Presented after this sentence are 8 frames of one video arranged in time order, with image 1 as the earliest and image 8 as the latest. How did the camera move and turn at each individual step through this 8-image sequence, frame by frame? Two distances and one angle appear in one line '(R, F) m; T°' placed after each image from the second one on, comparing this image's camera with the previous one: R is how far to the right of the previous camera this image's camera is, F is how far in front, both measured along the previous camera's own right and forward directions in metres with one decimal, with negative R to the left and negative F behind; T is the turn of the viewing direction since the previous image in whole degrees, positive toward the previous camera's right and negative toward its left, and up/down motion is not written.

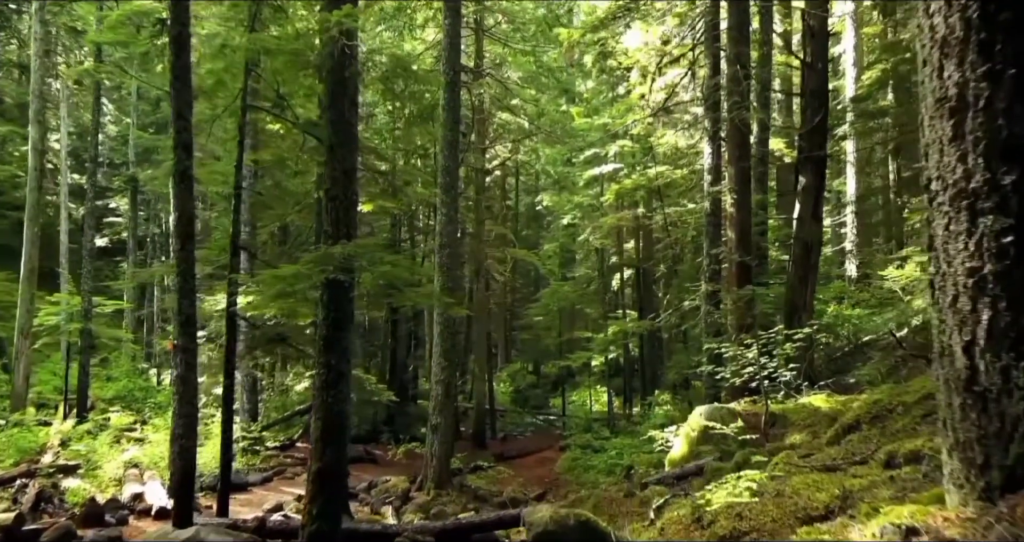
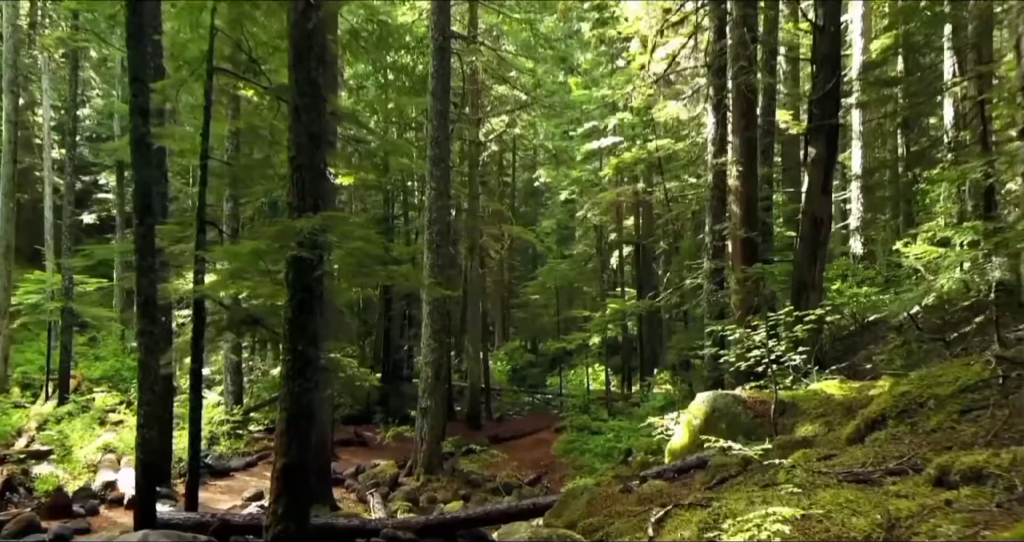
(+0.1, +0.6) m; 0°
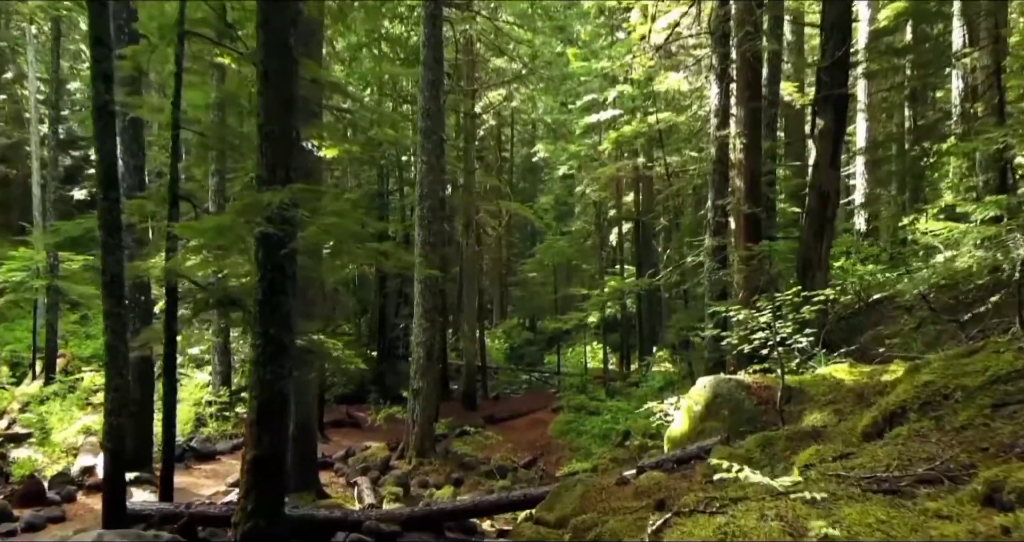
(+0.1, +0.5) m; 0°
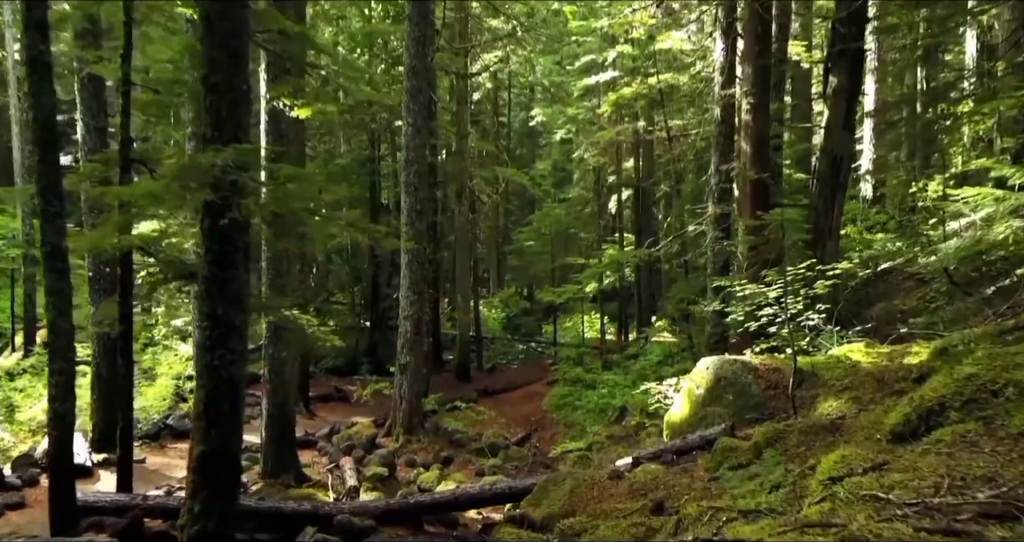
(+0.1, +0.7) m; 0°
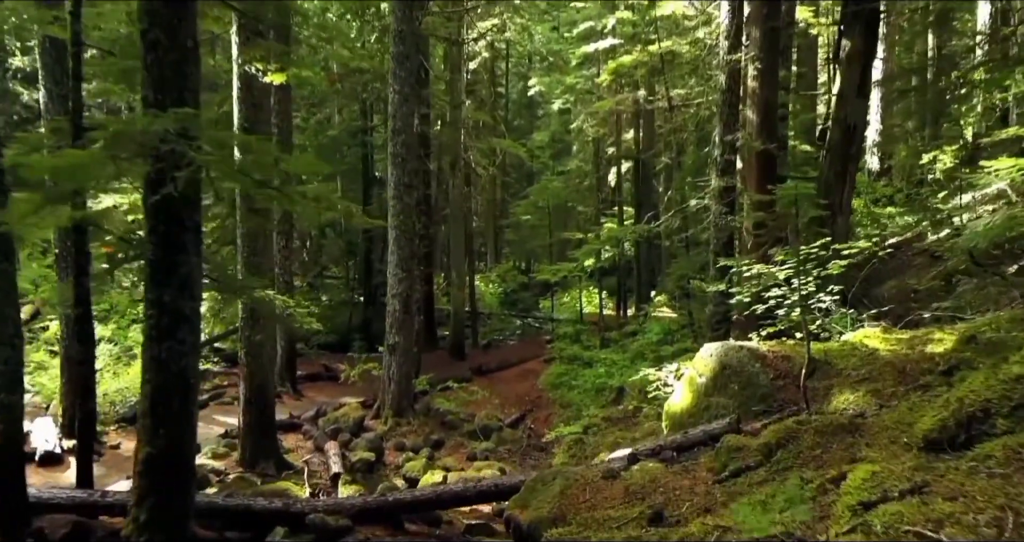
(+0.1, +0.6) m; 0°
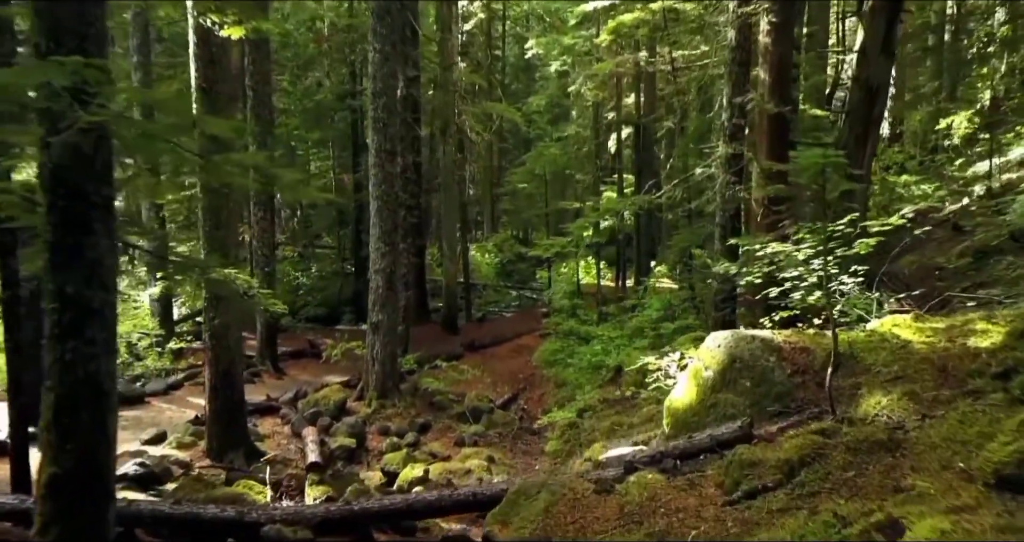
(+0.1, +0.8) m; 0°
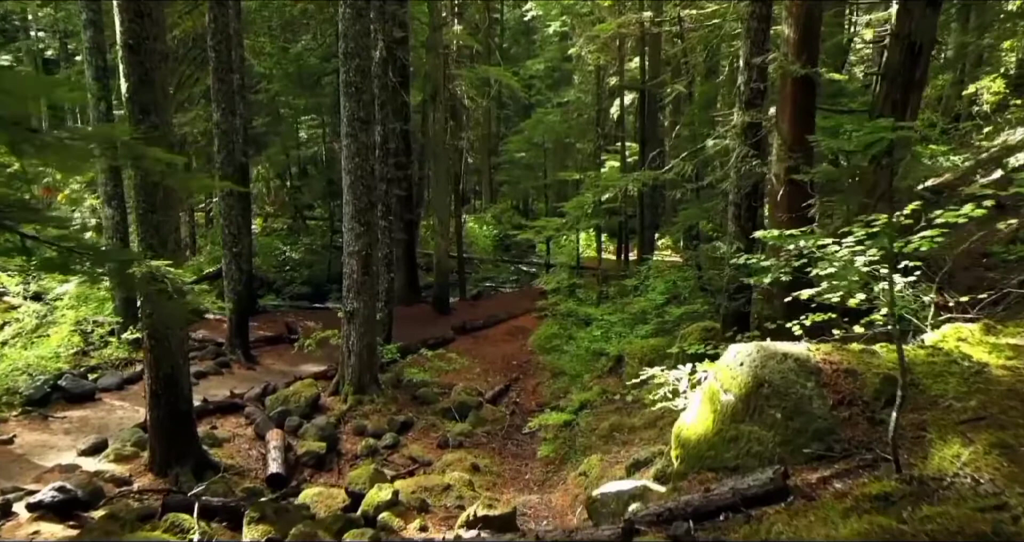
(+0.2, +1.1) m; 0°
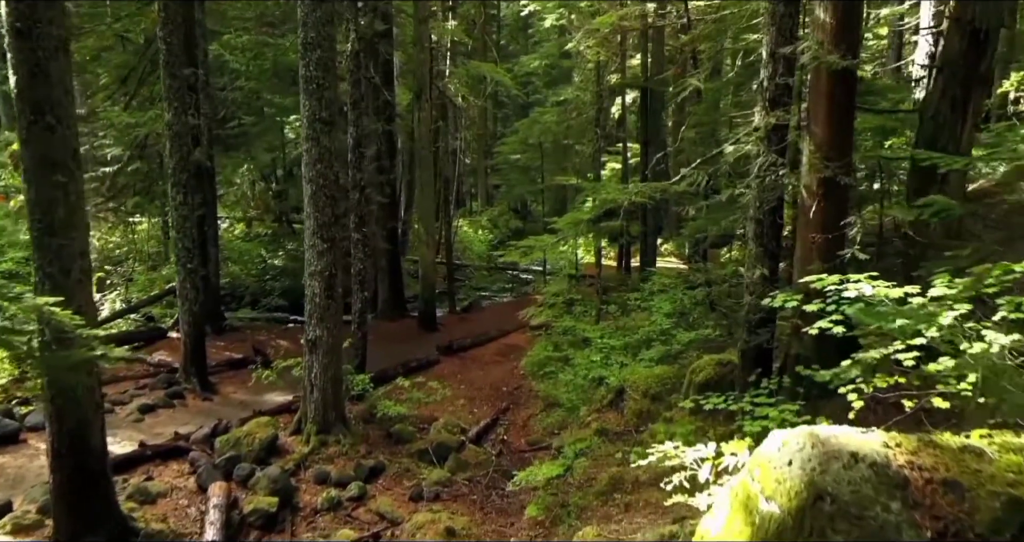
(+0.2, +1.3) m; 0°
